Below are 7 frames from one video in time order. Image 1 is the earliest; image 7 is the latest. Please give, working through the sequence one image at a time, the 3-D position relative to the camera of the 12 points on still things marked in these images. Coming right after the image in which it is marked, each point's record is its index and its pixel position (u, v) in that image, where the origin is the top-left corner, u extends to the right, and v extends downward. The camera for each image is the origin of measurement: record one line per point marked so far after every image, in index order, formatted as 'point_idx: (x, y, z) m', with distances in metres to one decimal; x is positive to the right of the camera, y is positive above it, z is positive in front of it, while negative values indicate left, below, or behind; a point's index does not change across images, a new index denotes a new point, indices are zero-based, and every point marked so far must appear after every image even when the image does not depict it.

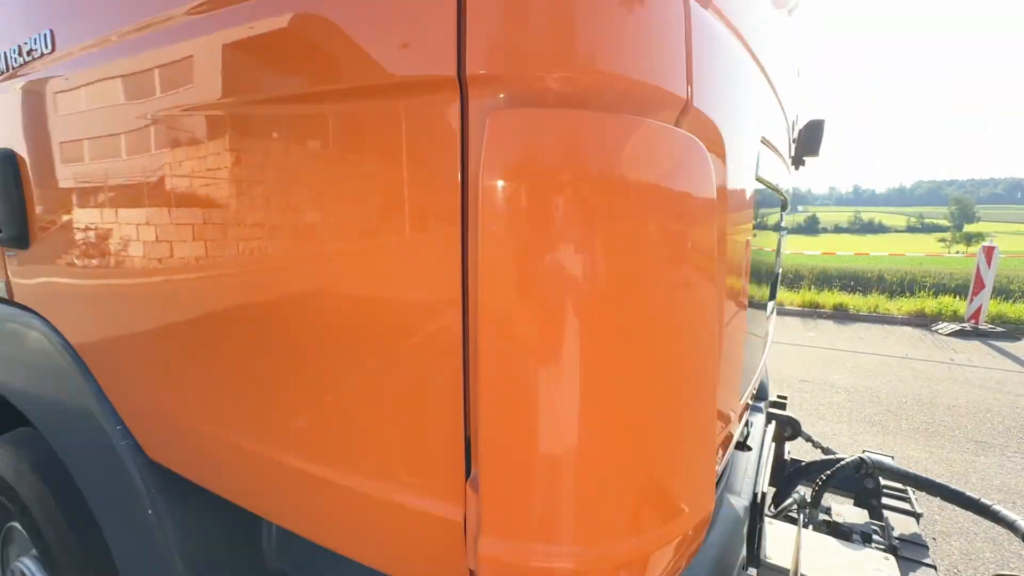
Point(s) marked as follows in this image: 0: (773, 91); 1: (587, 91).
0: (+0.6, +0.5, +1.3) m
1: (+0.1, +0.2, +0.5) m
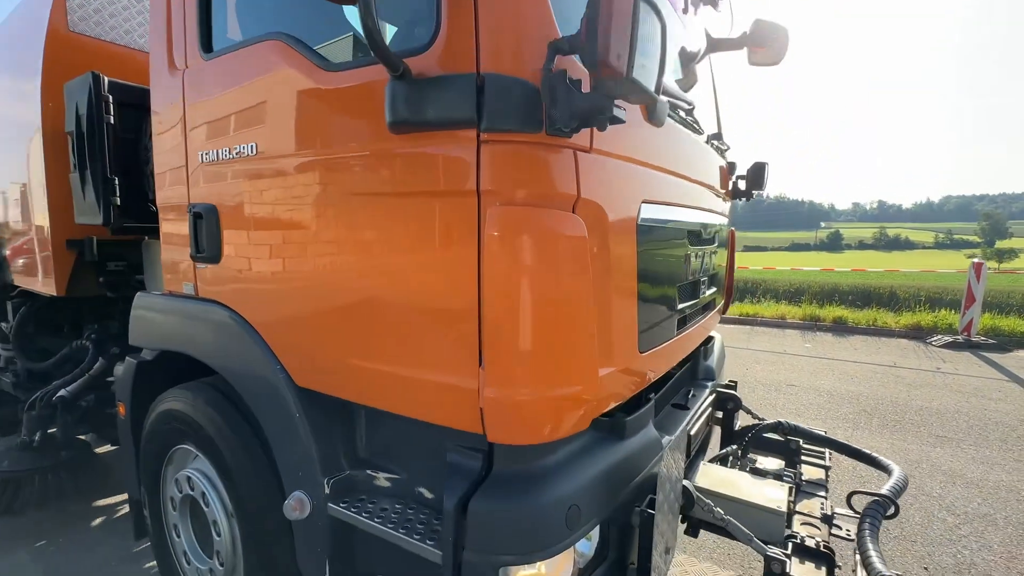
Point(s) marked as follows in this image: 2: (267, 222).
0: (+0.6, +0.5, +1.9) m
1: (+0.1, +0.2, +1.2) m
2: (-0.7, +0.2, +1.6) m
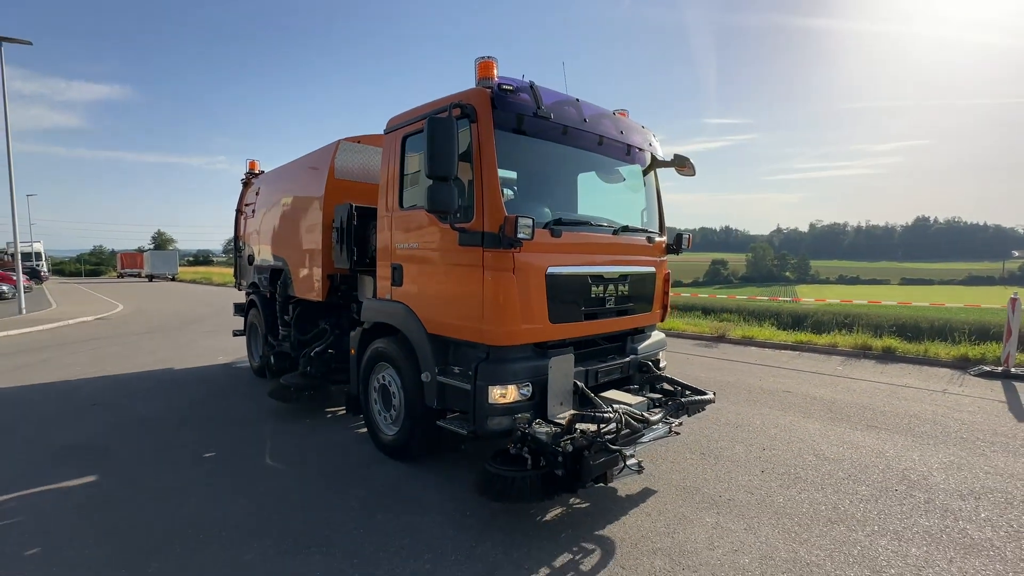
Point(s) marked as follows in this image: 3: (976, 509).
0: (+0.7, +0.3, +4.3) m
1: (-0.1, +0.1, +3.7) m
2: (-0.7, +0.1, +4.3) m
3: (+3.4, -1.6, +3.9) m
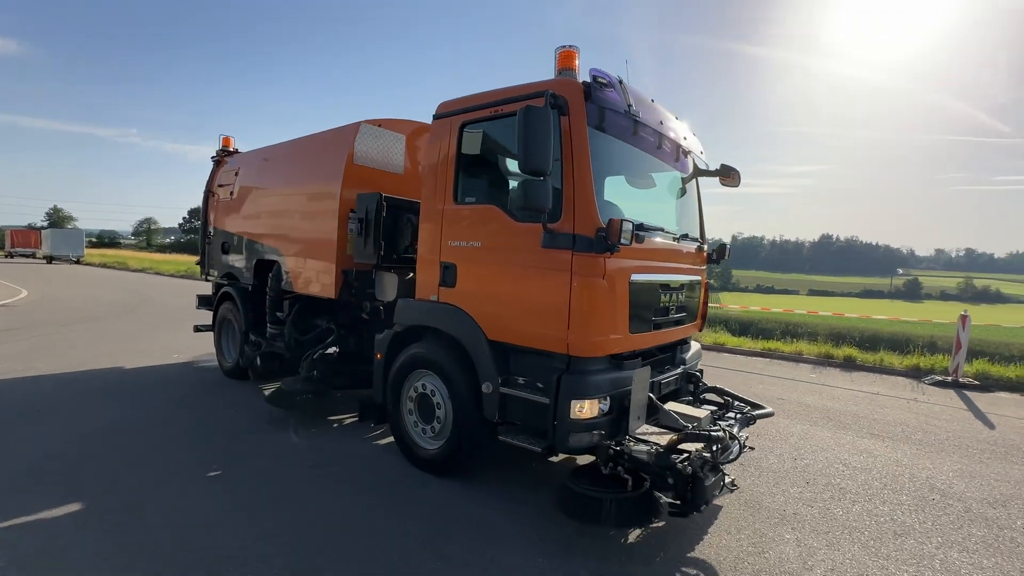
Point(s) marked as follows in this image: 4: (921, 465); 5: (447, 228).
0: (+1.2, +0.3, +4.1) m
1: (+0.5, +0.1, +3.4) m
2: (-0.2, +0.1, +4.0) m
3: (+3.8, -1.8, +4.2) m
4: (+3.9, -1.7, +5.2) m
5: (-0.5, +0.5, +4.2) m
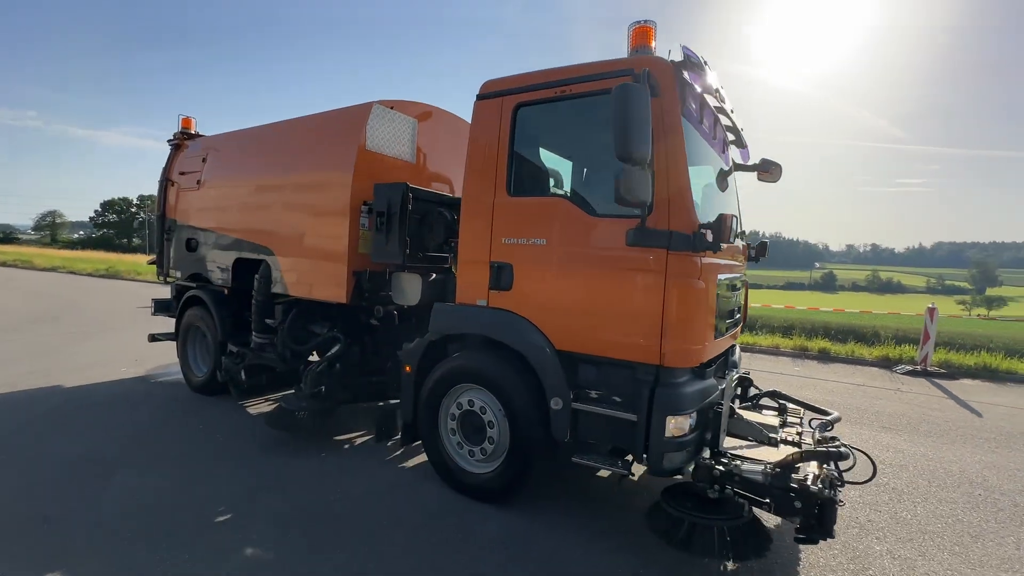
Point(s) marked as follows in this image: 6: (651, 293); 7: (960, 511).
0: (+1.6, +0.3, +3.8) m
1: (+1.0, +0.1, +3.1) m
2: (+0.2, +0.1, +3.5) m
3: (+4.2, -1.7, +4.2) m
4: (+4.2, -1.7, +5.3) m
5: (-0.1, +0.4, +3.7) m
6: (+0.8, 0.0, +3.2) m
7: (+3.4, -1.7, +4.1) m
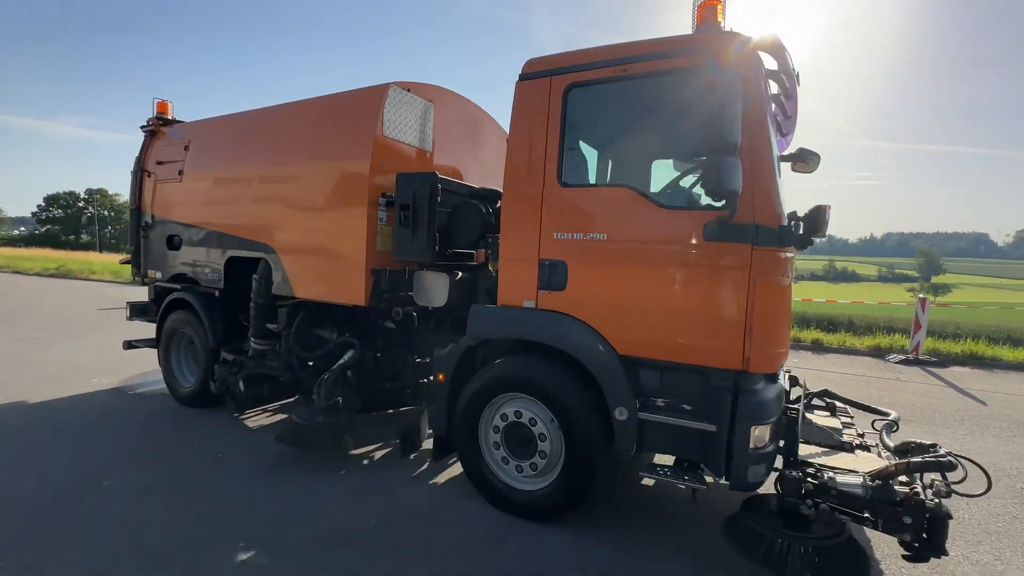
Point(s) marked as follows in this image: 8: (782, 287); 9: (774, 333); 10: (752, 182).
0: (+1.9, +0.3, +3.6) m
1: (+1.3, +0.1, +2.8) m
2: (+0.5, +0.1, +3.2) m
3: (+4.5, -1.6, +4.2) m
4: (+4.4, -1.6, +5.2) m
5: (+0.2, +0.4, +3.4) m
6: (+1.1, 0.0, +2.9) m
7: (+3.7, -1.6, +4.0) m
8: (+1.4, 0.0, +2.9) m
9: (+1.4, -0.2, +2.9) m
10: (+1.2, +0.6, +2.8) m
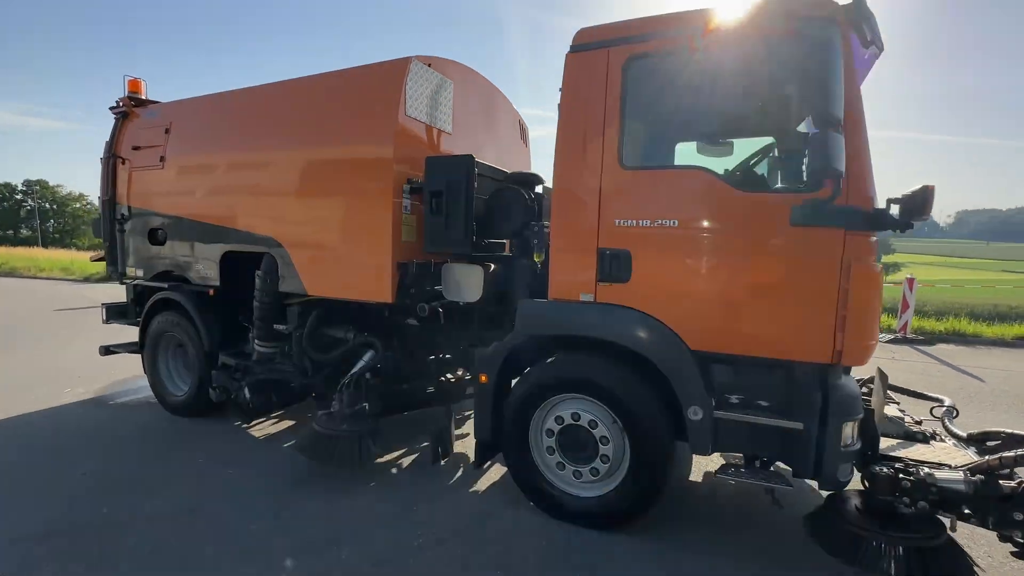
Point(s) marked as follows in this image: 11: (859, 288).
0: (+2.2, +0.4, +3.5) m
1: (+1.7, +0.2, +2.7) m
2: (+0.9, +0.1, +3.0) m
3: (+4.8, -1.5, +4.2) m
4: (+4.7, -1.4, +5.3) m
5: (+0.5, +0.5, +3.1) m
6: (+1.5, 0.0, +2.7) m
7: (+4.0, -1.5, +4.0) m
8: (+1.8, +0.1, +2.7) m
9: (+1.7, -0.2, +2.7) m
10: (+1.6, +0.6, +2.6) m
11: (+1.7, 0.0, +2.7) m
